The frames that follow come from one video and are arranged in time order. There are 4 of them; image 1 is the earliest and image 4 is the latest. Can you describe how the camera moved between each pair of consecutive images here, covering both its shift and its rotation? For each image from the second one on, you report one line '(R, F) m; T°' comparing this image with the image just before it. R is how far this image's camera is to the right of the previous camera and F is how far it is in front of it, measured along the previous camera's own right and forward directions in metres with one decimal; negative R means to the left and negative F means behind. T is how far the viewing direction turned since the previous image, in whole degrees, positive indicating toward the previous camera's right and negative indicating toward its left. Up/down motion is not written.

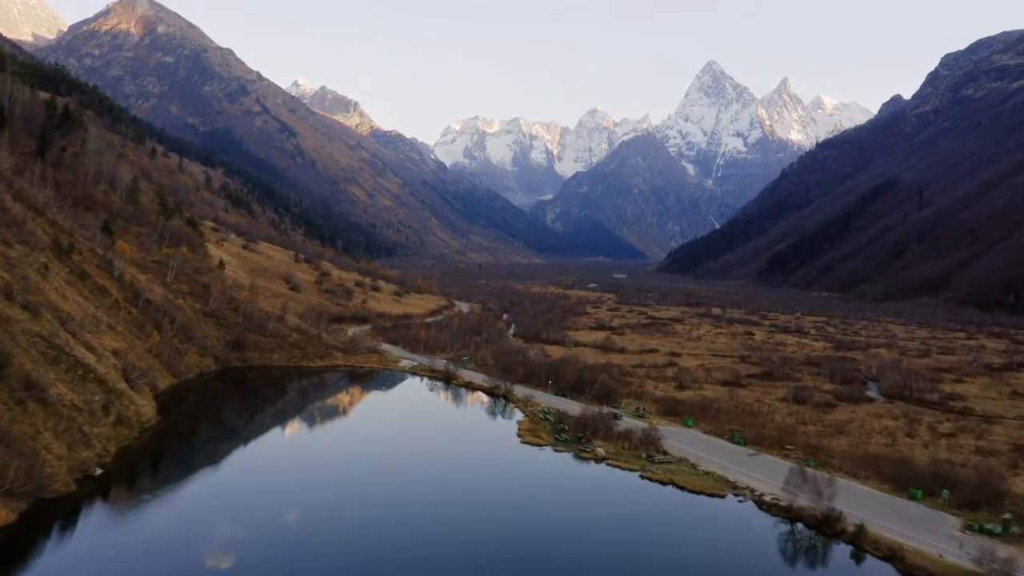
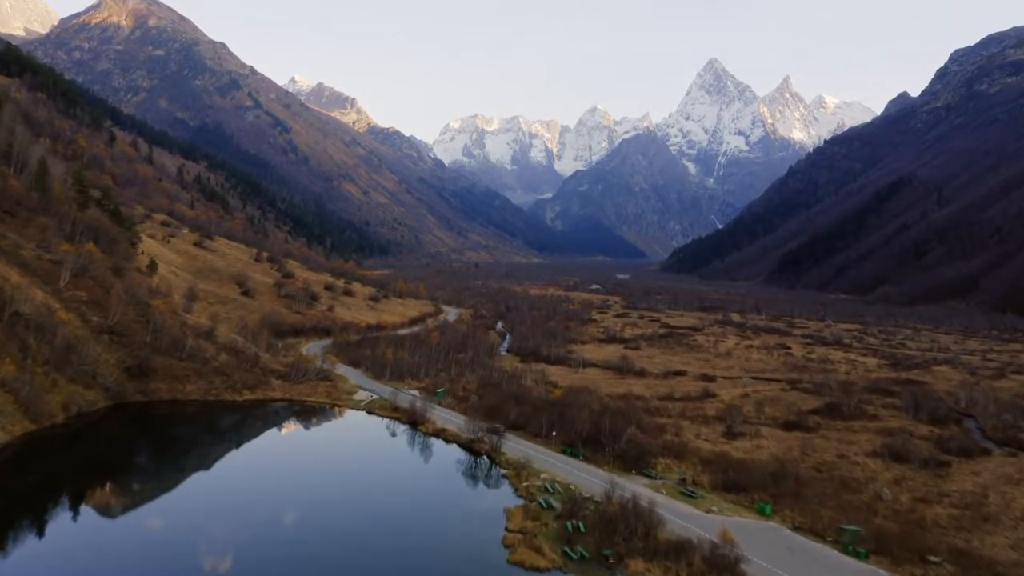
(+0.7, +19.8) m; 0°
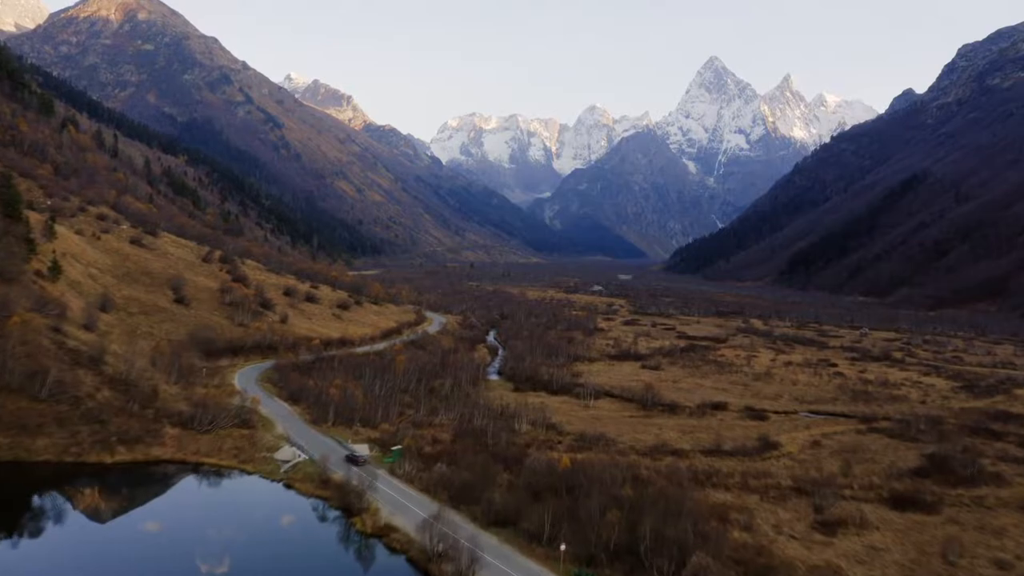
(+0.7, +18.4) m; 0°
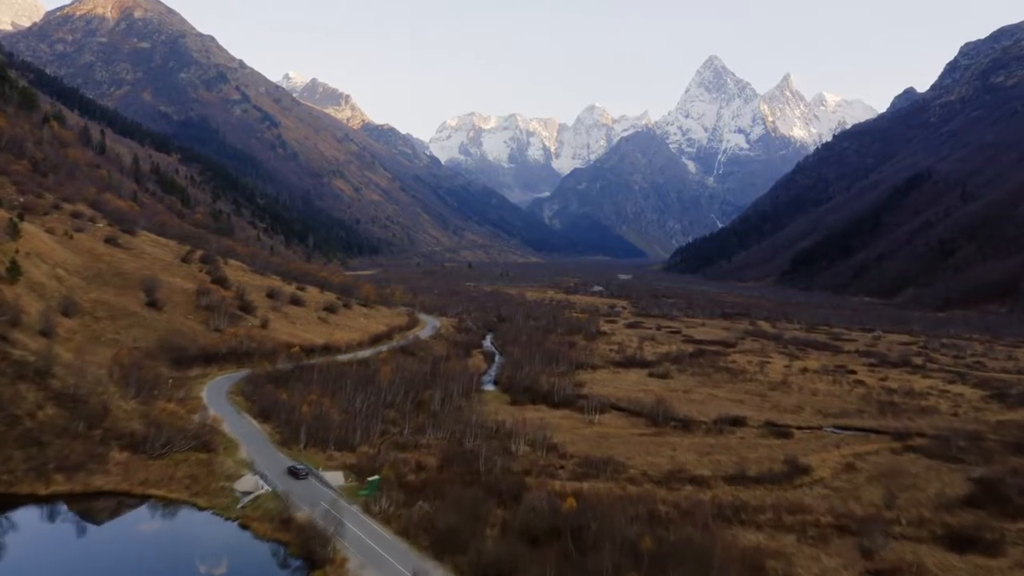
(+0.2, +5.8) m; 0°
